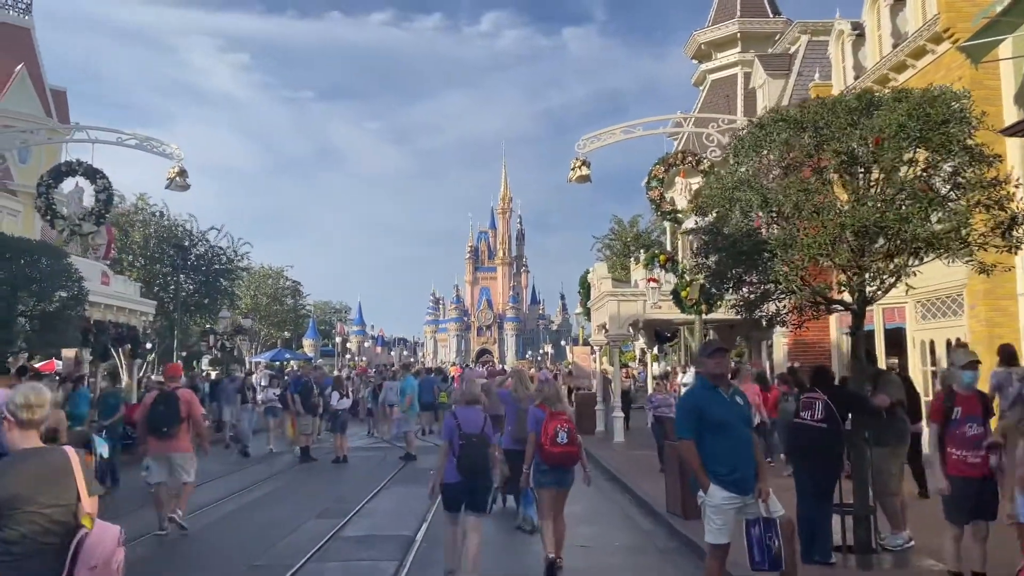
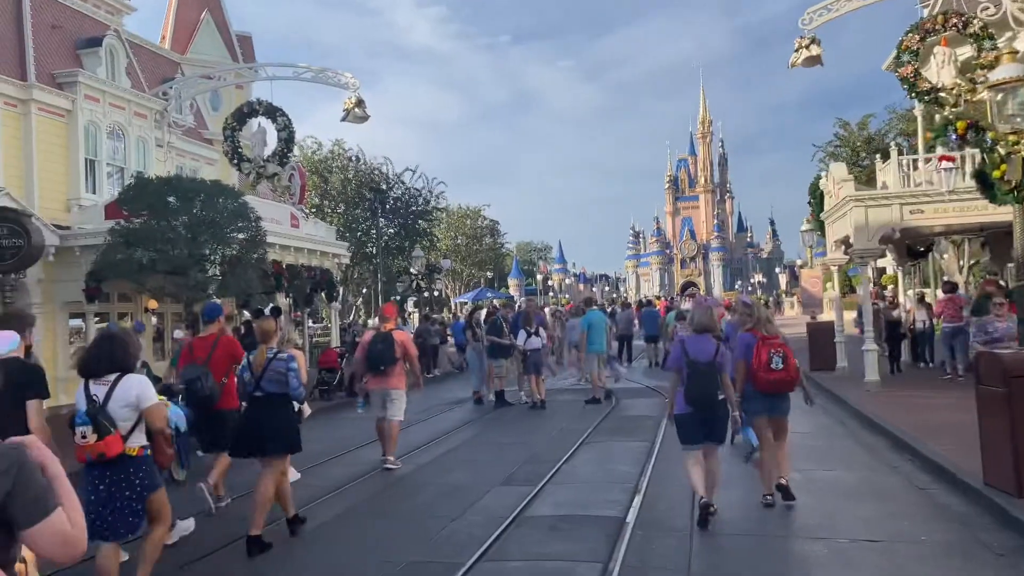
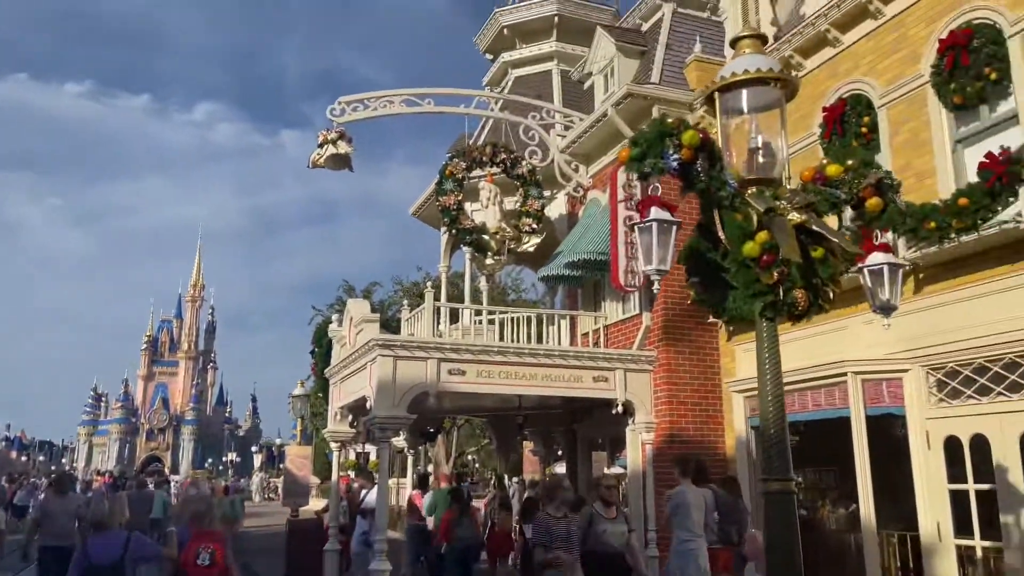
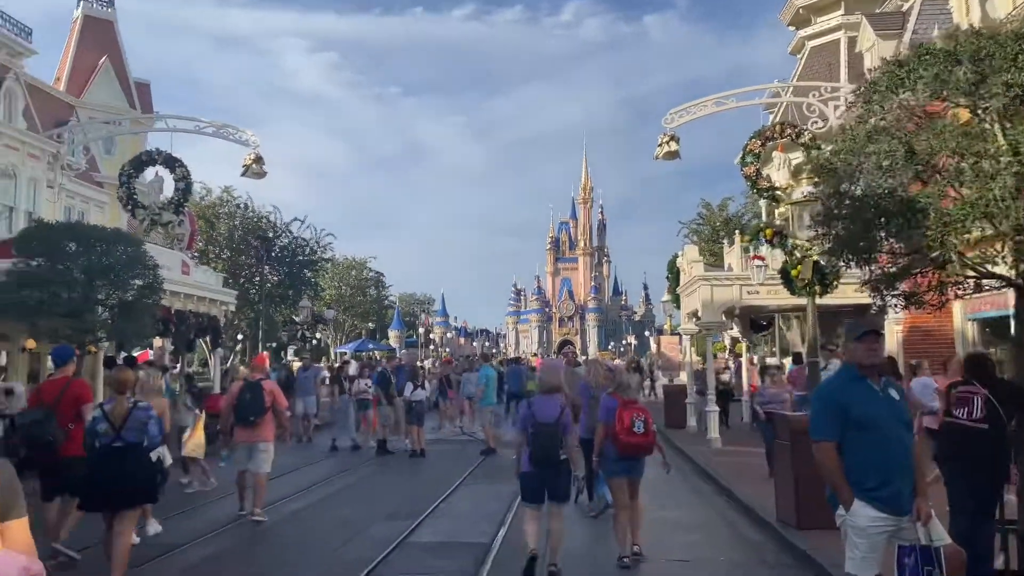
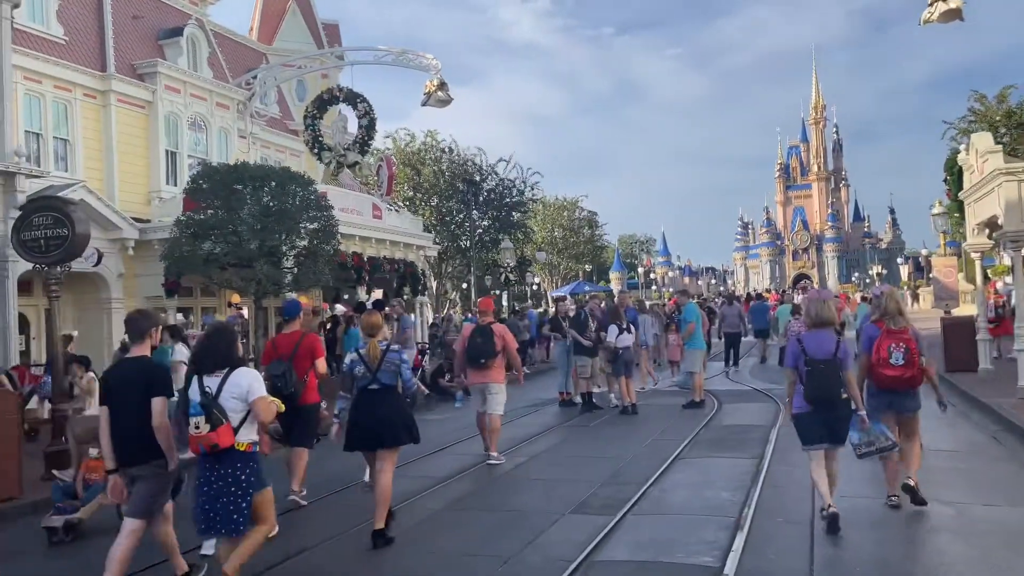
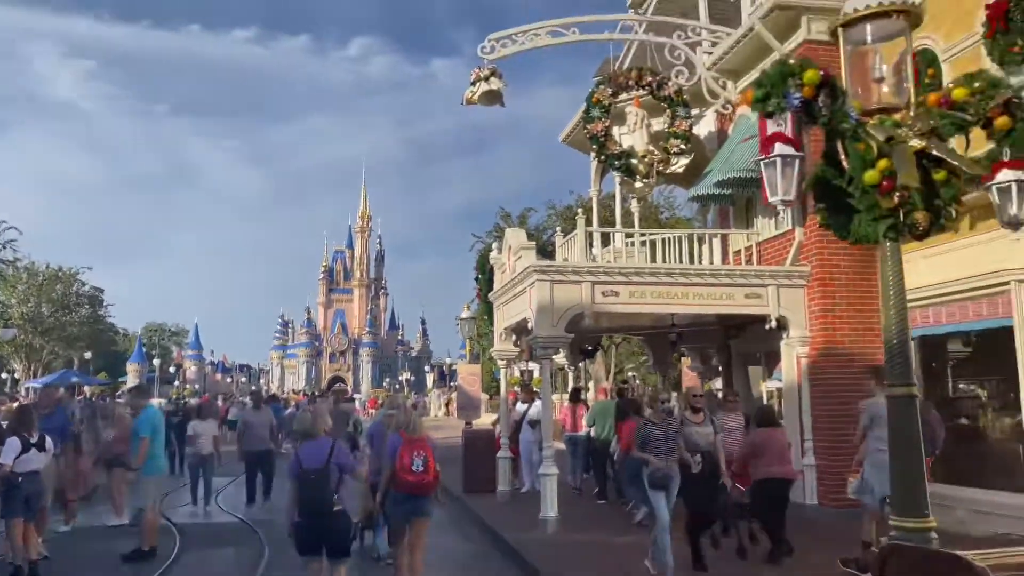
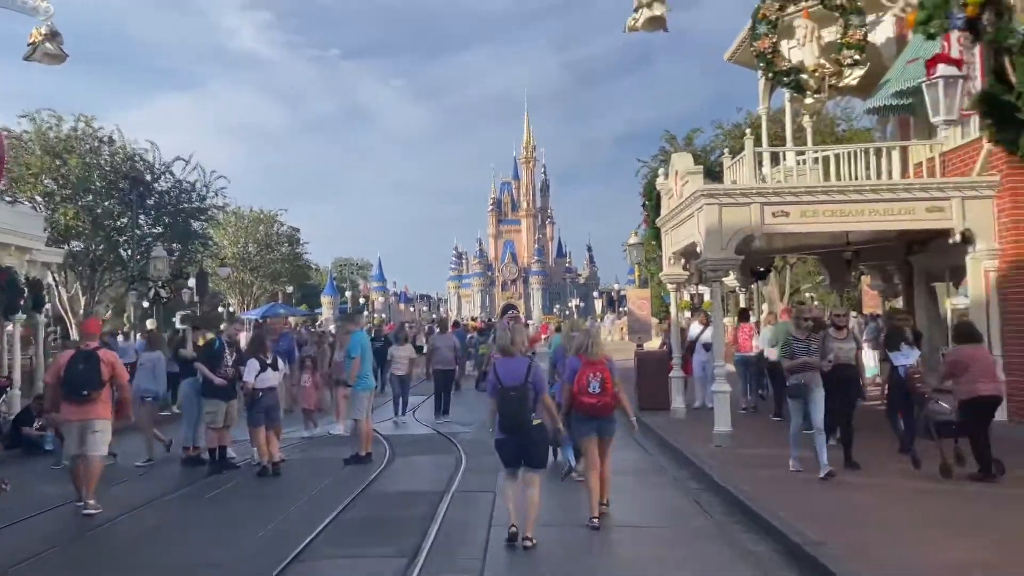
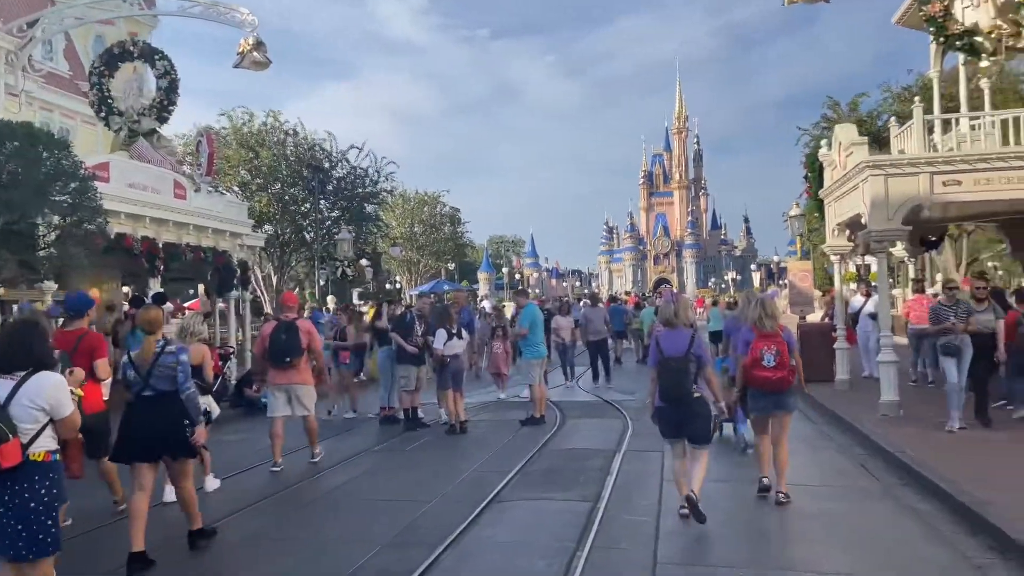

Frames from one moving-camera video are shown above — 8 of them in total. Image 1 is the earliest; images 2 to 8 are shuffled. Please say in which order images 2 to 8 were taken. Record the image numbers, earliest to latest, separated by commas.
4, 2, 5, 8, 7, 6, 3
